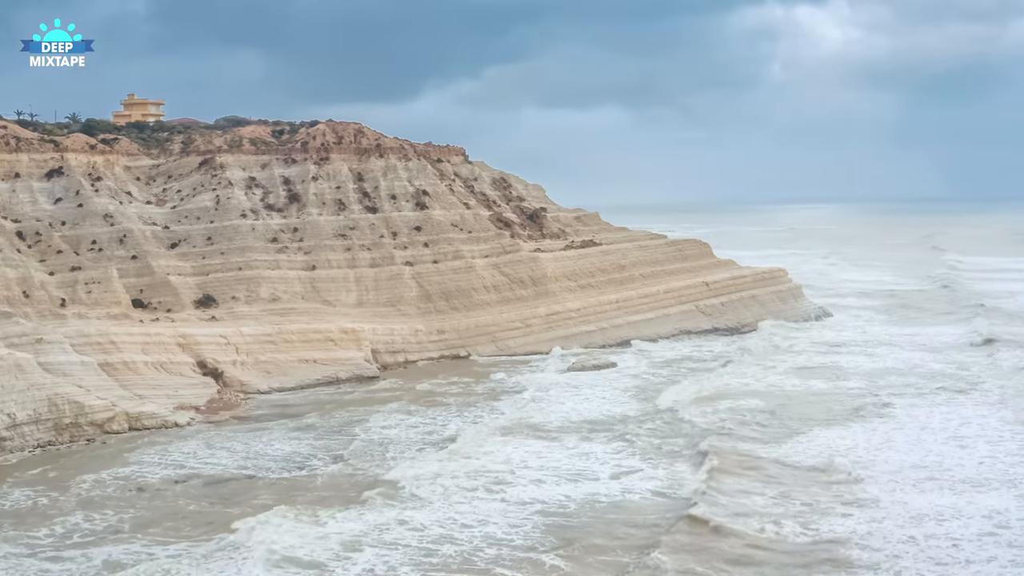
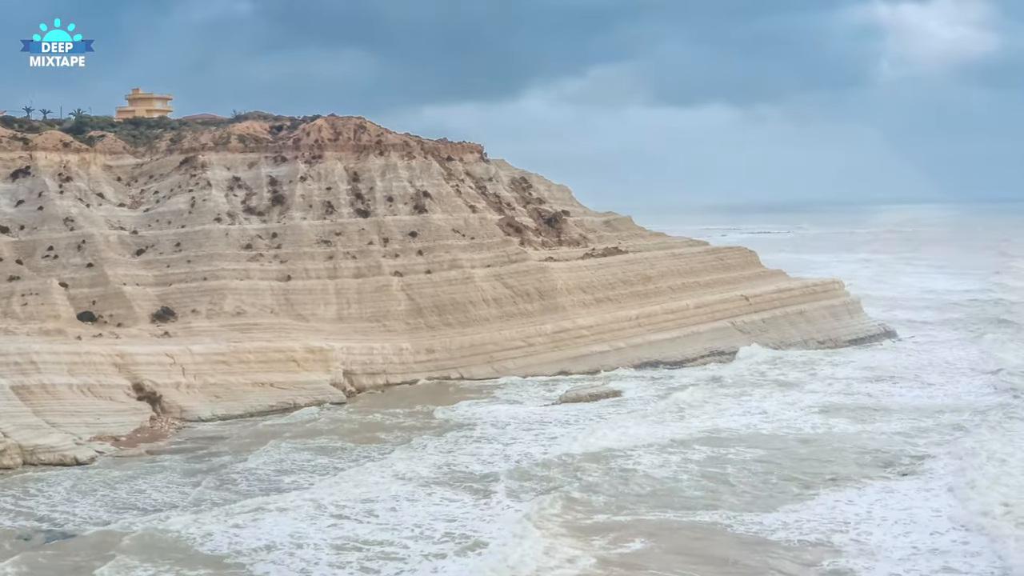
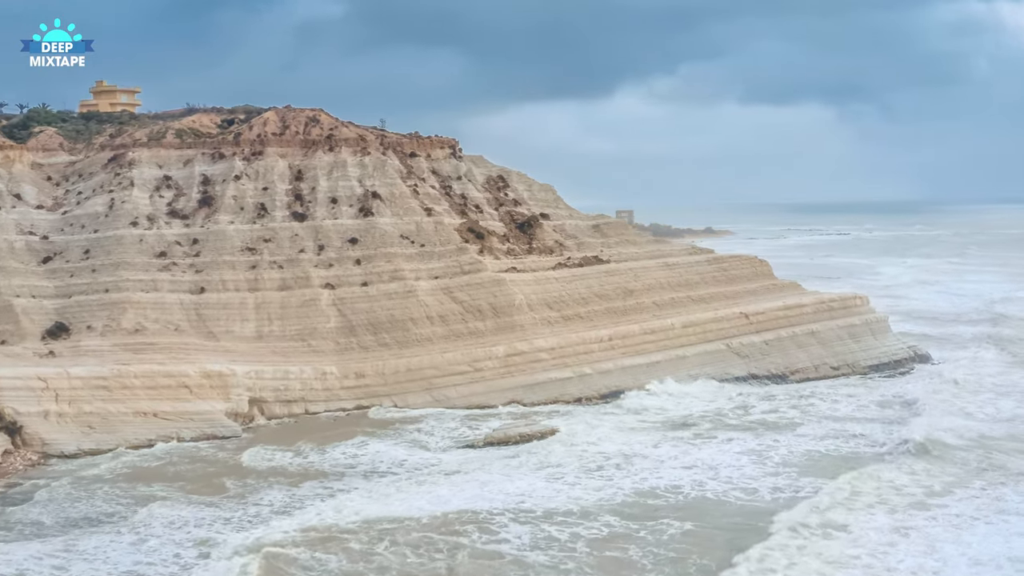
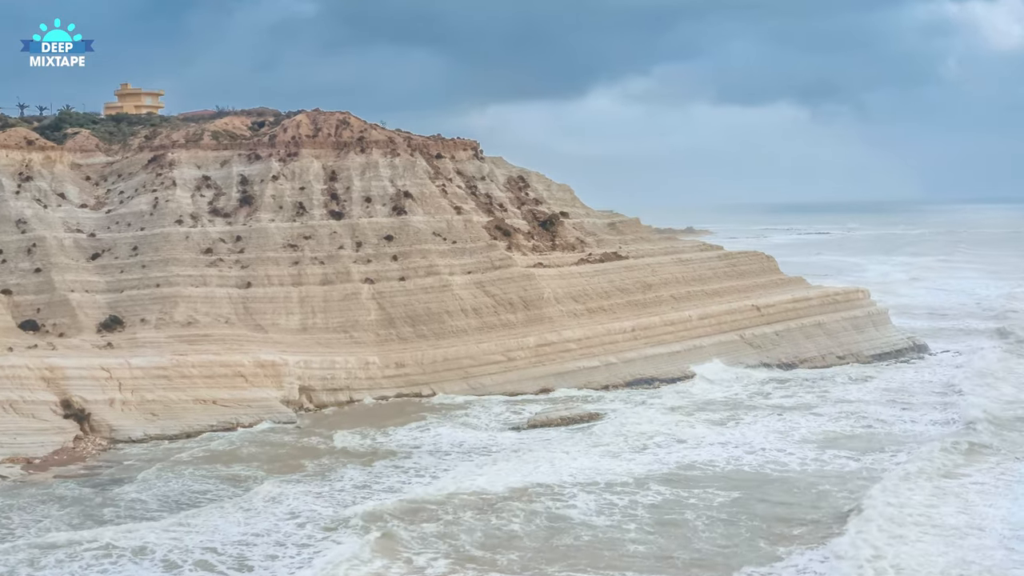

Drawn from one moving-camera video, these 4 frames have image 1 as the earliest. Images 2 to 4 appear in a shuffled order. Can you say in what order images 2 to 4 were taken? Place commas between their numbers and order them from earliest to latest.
2, 4, 3
